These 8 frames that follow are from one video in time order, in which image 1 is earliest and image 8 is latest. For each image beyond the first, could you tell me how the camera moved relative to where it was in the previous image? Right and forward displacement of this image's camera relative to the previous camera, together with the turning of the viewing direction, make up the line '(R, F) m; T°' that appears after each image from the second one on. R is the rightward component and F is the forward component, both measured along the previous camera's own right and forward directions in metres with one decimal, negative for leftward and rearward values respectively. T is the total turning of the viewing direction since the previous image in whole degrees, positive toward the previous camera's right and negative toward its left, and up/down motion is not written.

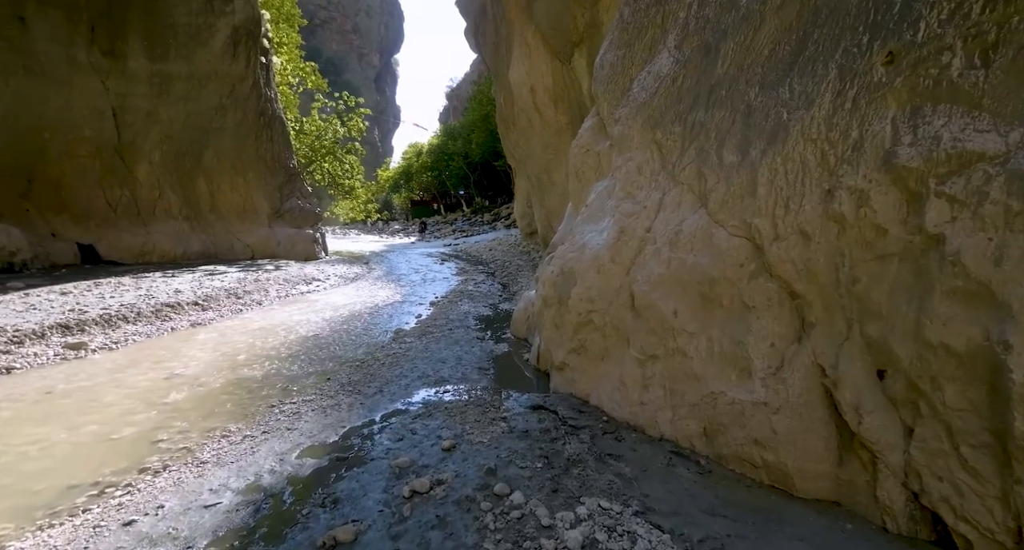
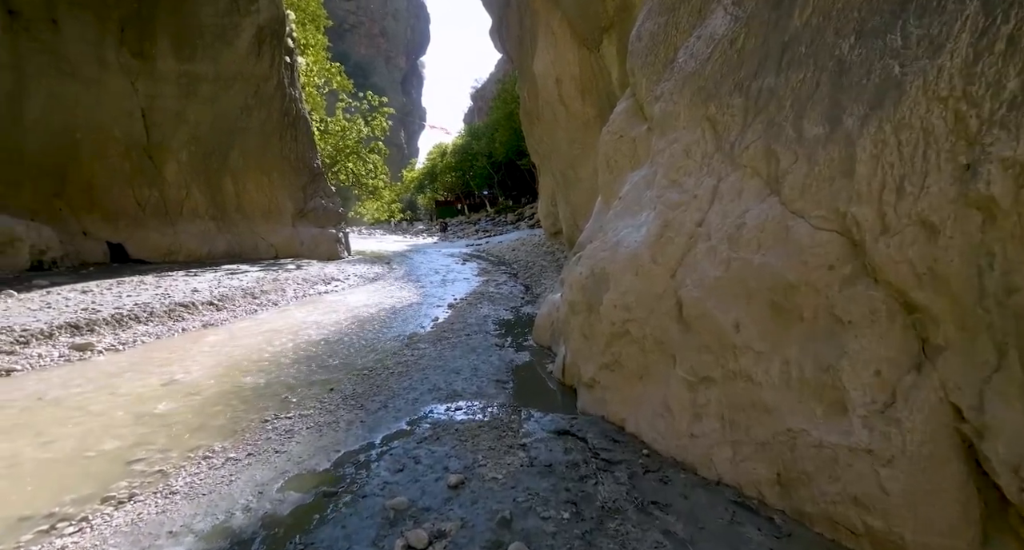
(0.0, +0.6) m; -2°
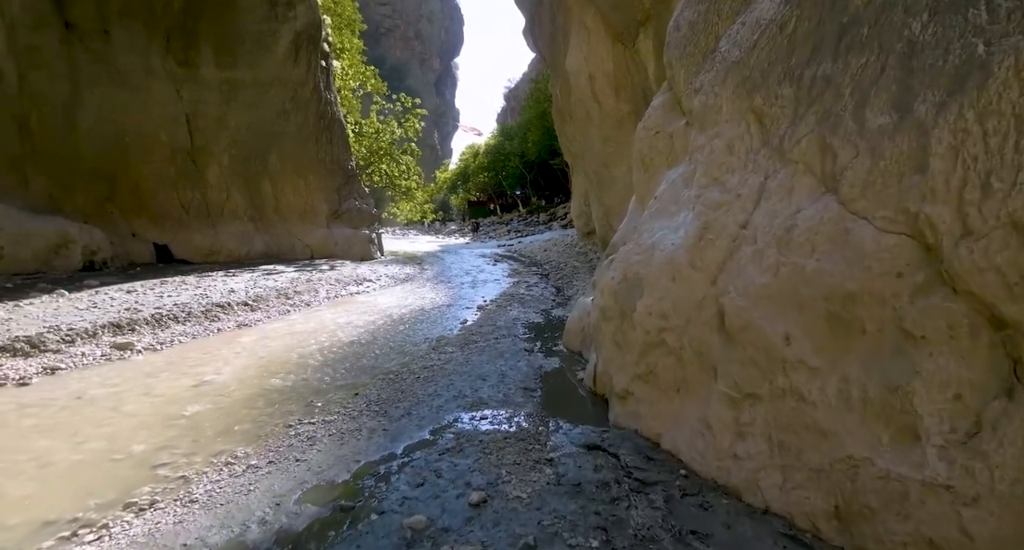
(0.0, +0.2) m; -3°
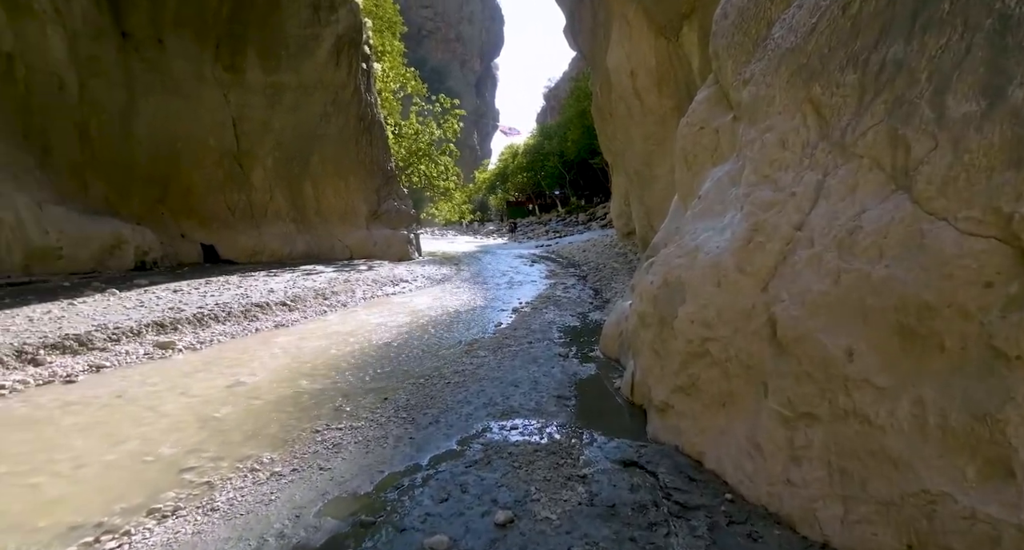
(0.0, +0.2) m; -4°
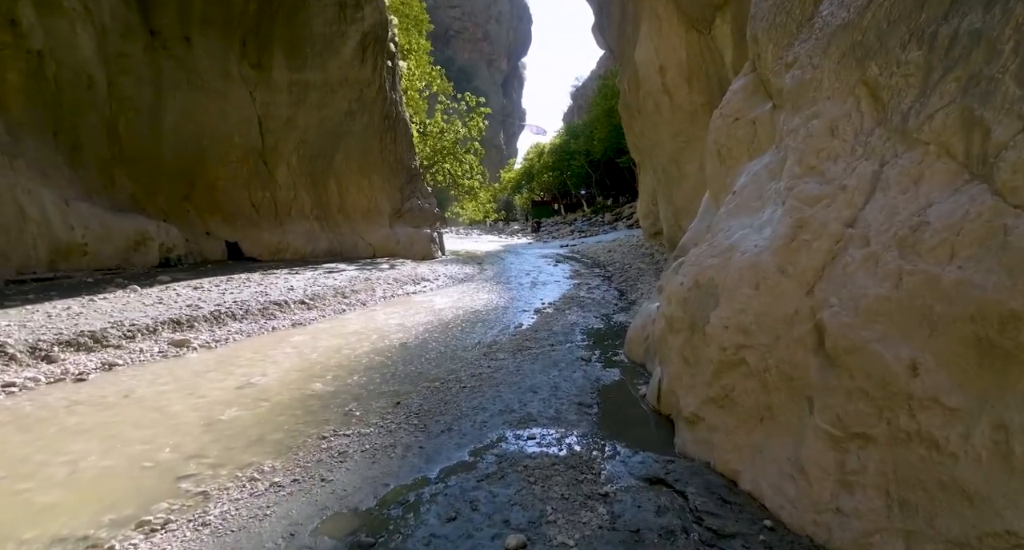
(0.0, +0.2) m; -3°
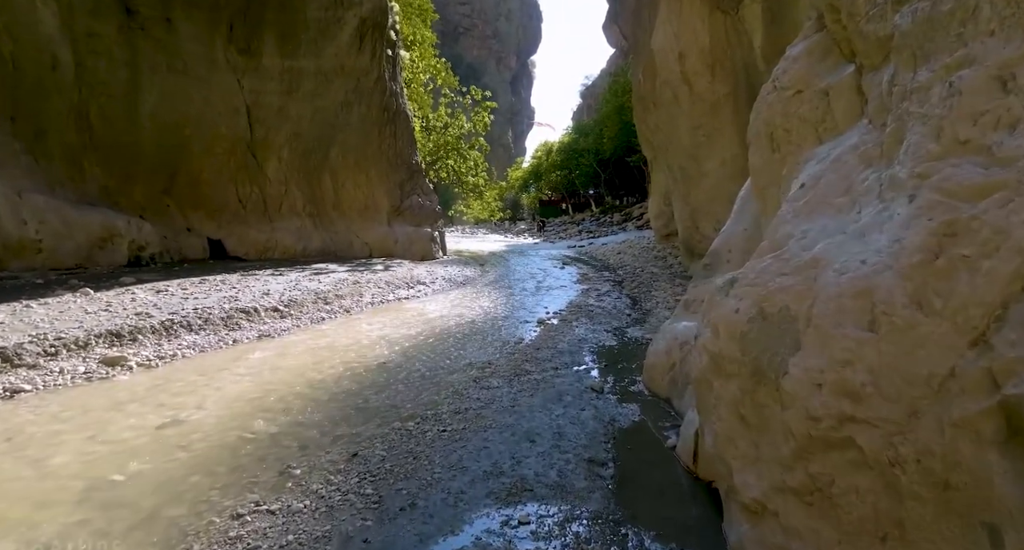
(+0.1, +1.0) m; -1°
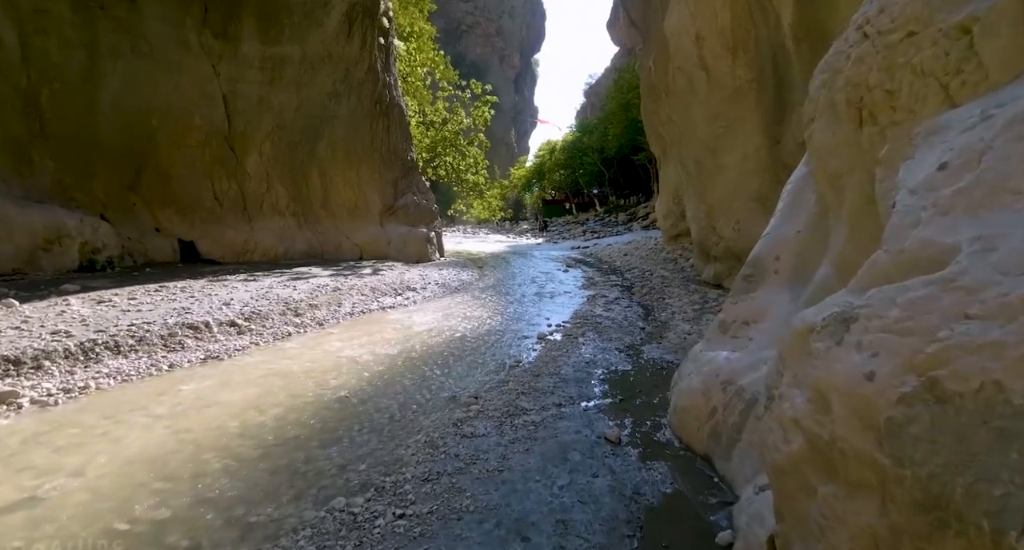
(+0.1, +1.1) m; 0°
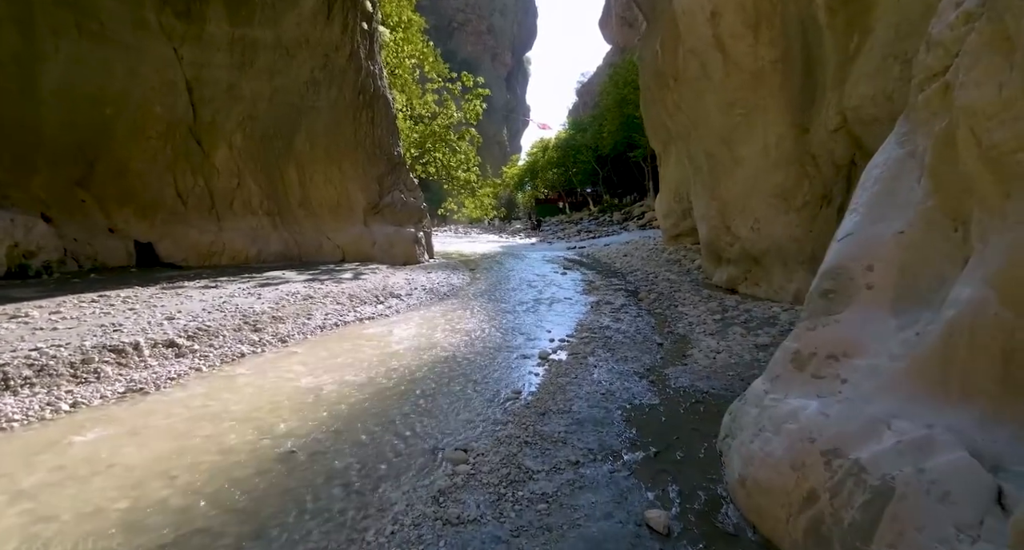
(-0.1, +1.1) m; +1°
